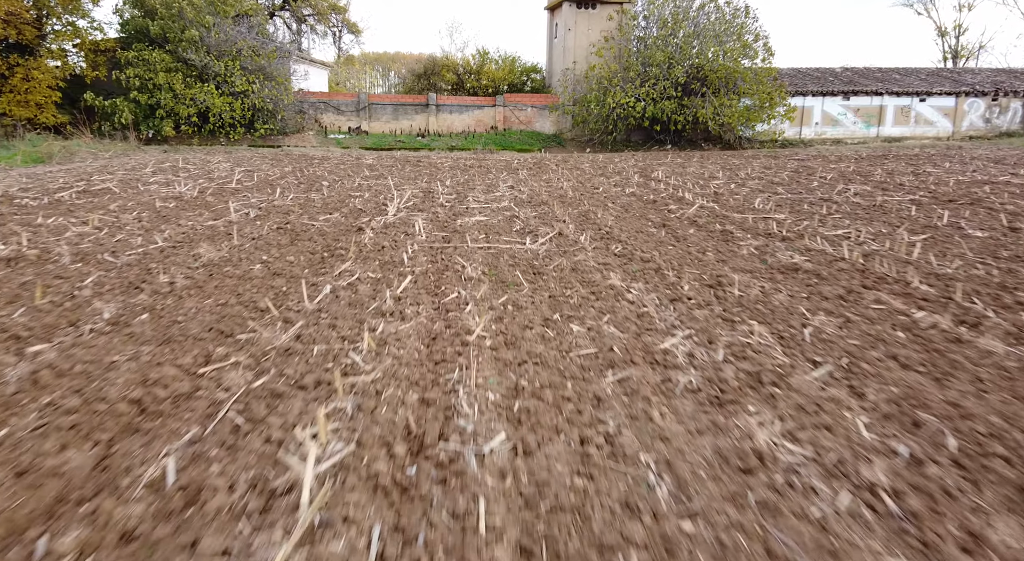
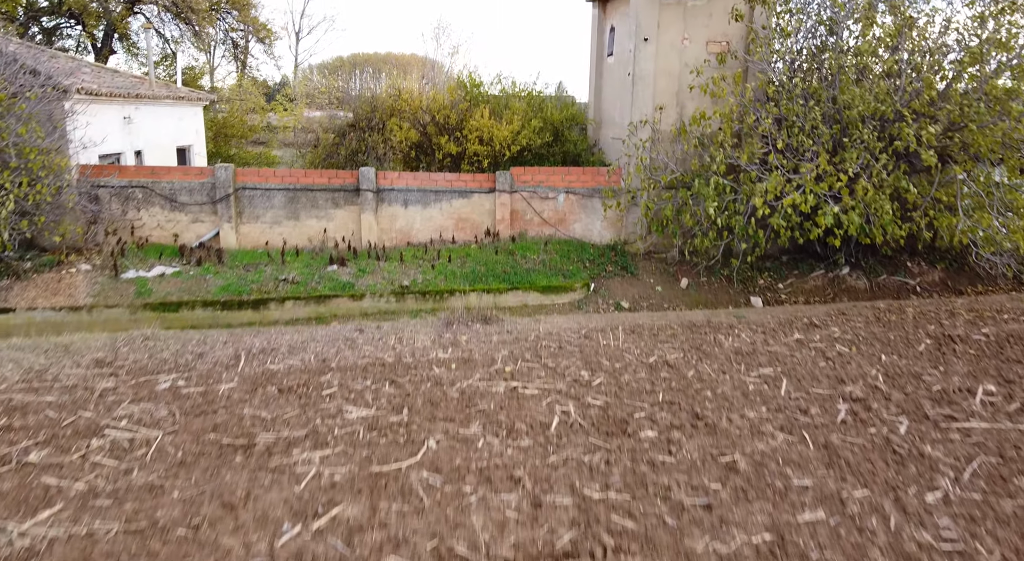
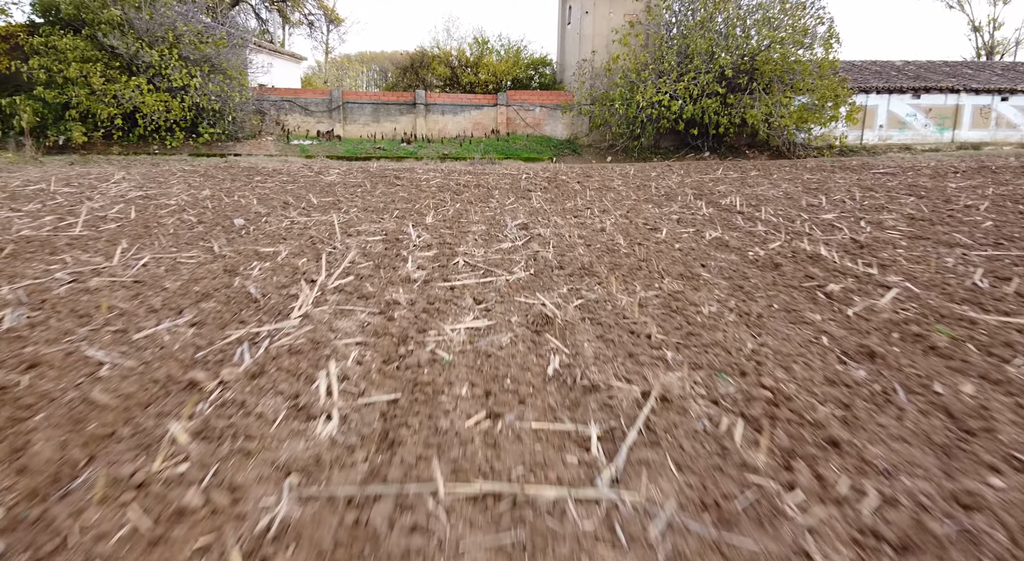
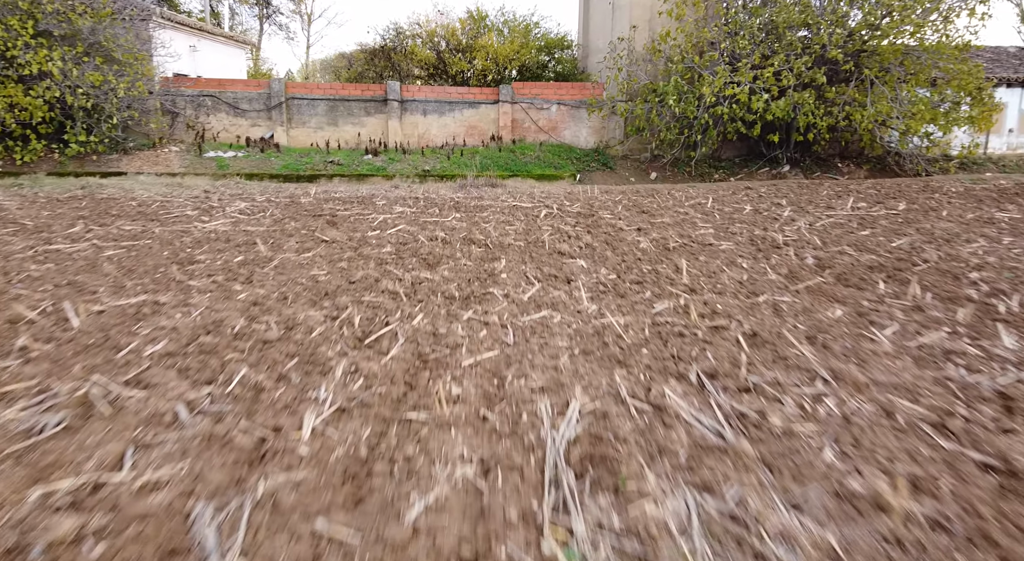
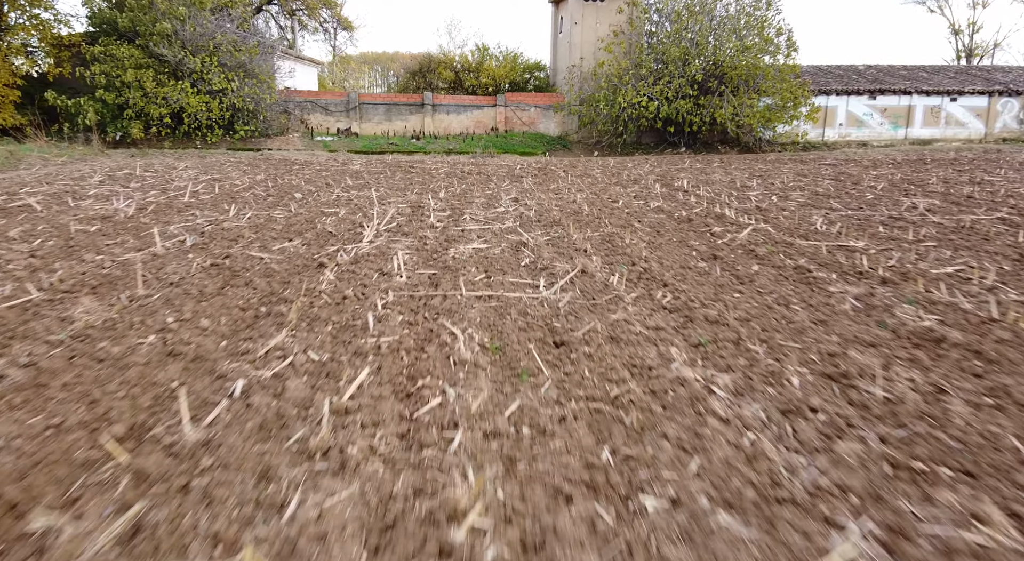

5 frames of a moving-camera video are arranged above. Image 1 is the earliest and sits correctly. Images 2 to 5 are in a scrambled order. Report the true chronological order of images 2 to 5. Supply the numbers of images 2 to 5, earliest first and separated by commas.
5, 3, 4, 2
